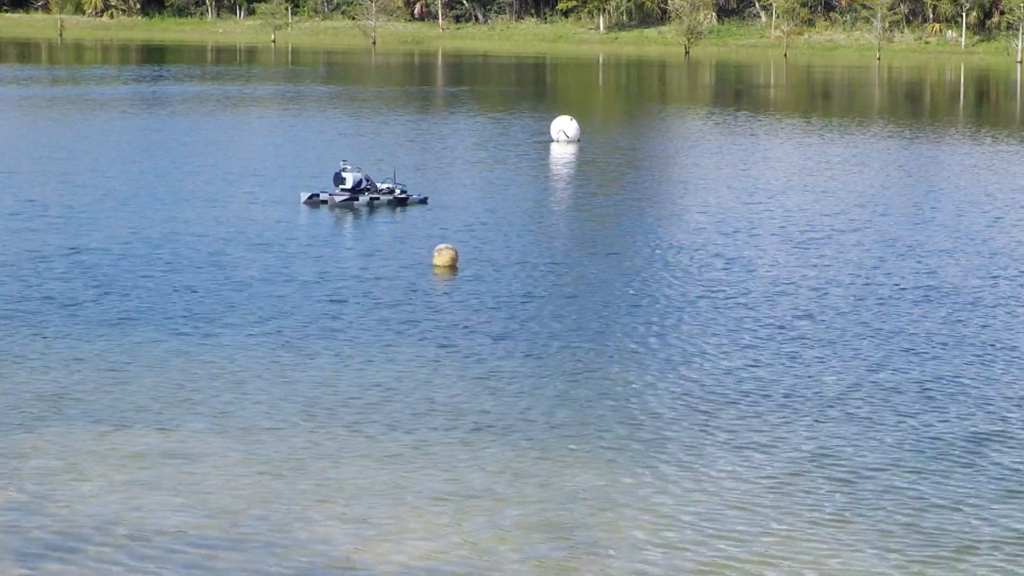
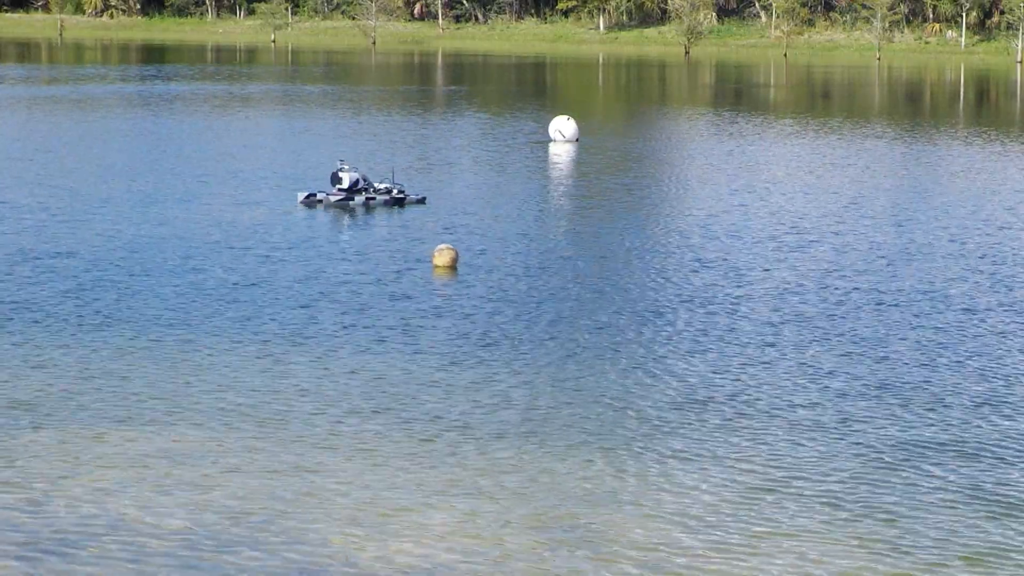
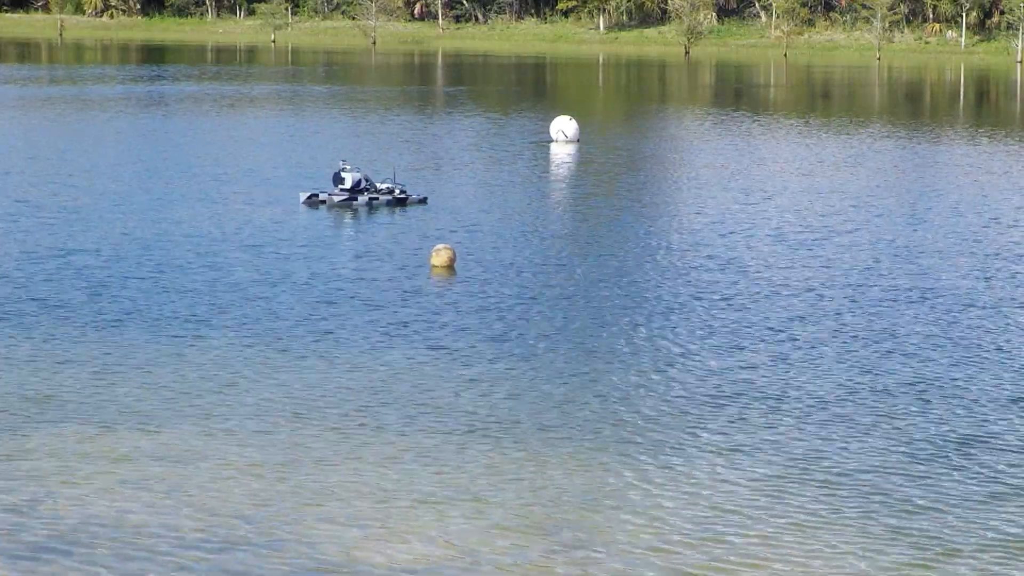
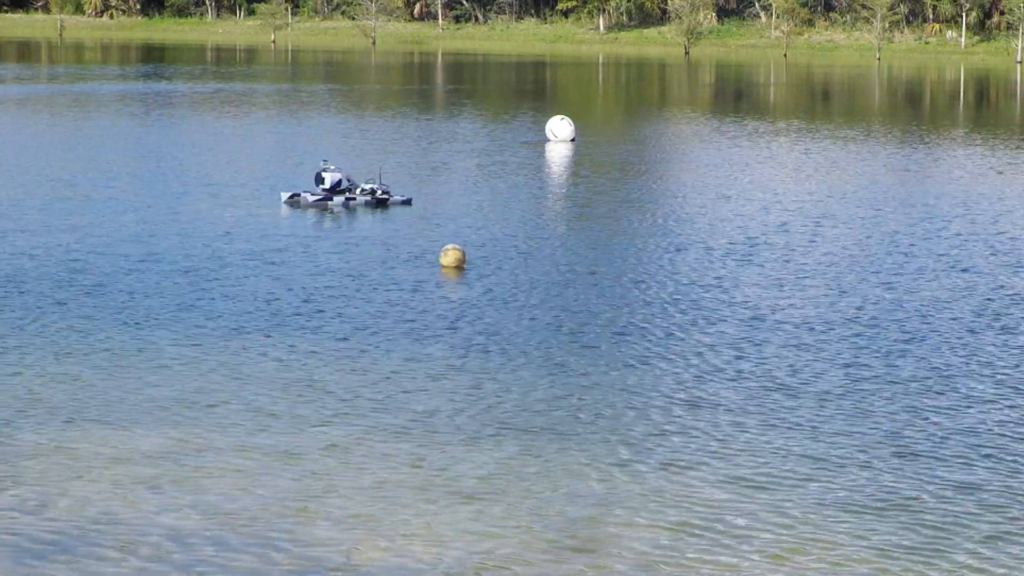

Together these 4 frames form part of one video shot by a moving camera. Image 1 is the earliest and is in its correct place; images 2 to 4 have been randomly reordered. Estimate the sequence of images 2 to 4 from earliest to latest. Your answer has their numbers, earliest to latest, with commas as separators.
3, 2, 4
